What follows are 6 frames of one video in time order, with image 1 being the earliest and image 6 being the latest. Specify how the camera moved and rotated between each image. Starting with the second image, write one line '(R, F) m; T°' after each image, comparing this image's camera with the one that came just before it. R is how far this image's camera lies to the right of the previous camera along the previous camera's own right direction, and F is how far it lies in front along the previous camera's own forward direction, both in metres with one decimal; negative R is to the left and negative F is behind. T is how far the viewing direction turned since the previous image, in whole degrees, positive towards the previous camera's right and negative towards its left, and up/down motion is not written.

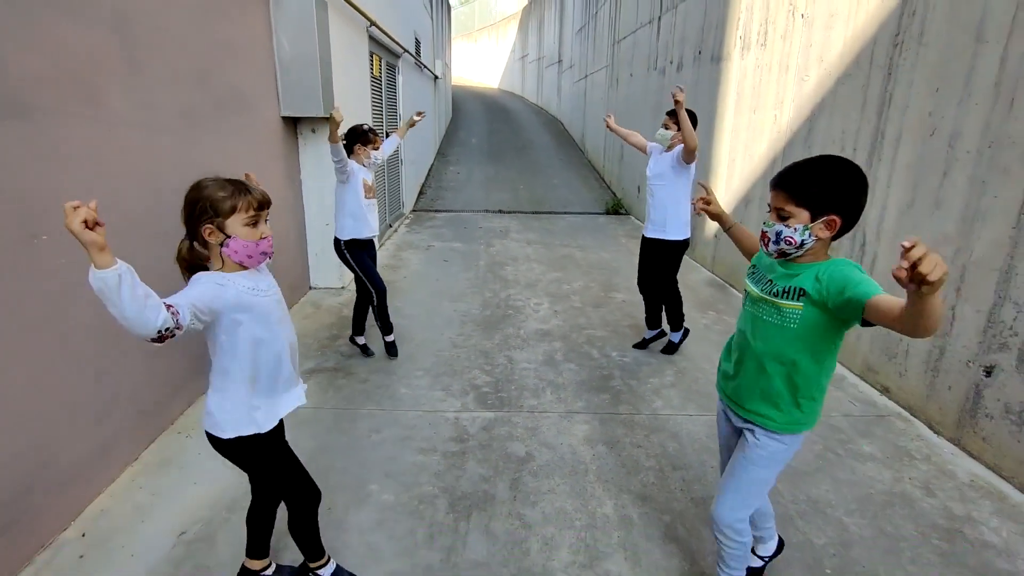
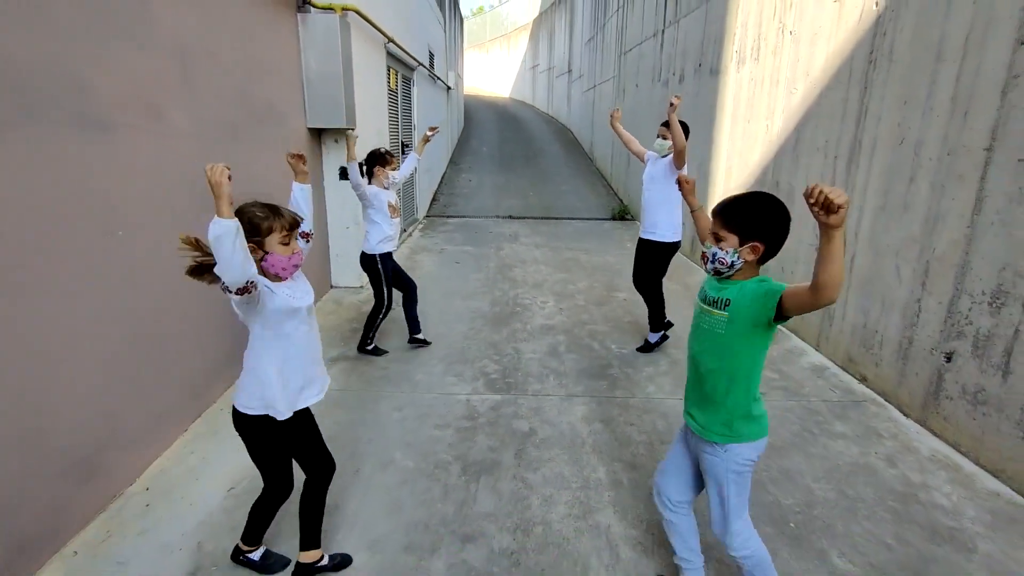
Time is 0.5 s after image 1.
(0.0, -0.3) m; -1°
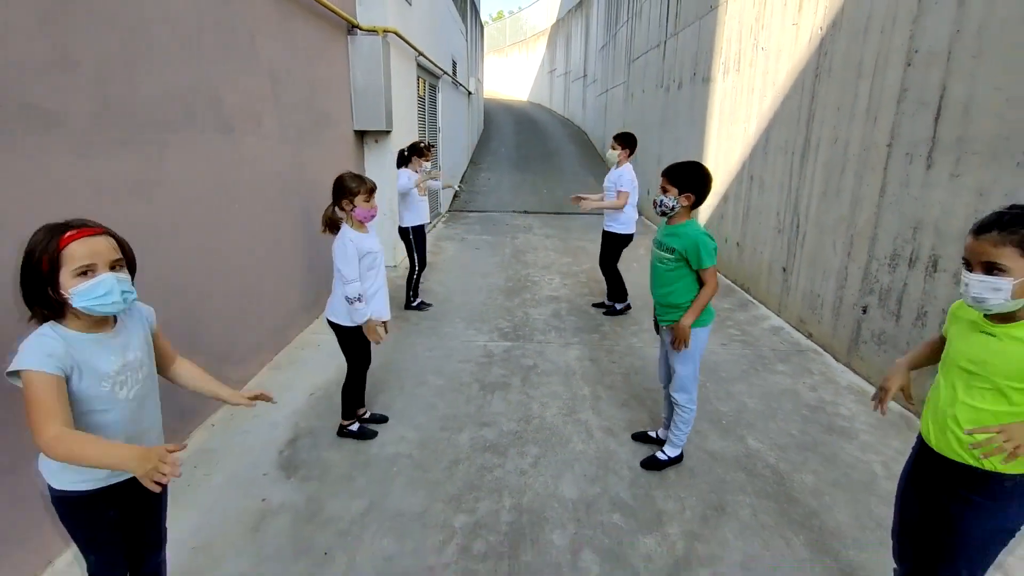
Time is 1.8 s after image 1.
(+0.1, -0.8) m; -2°
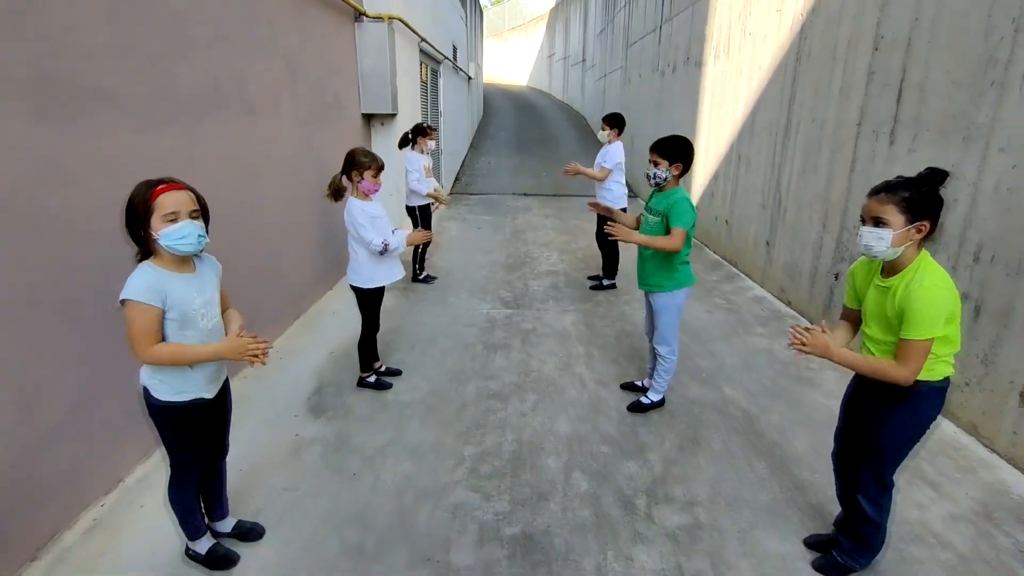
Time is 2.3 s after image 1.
(0.0, -0.3) m; 0°
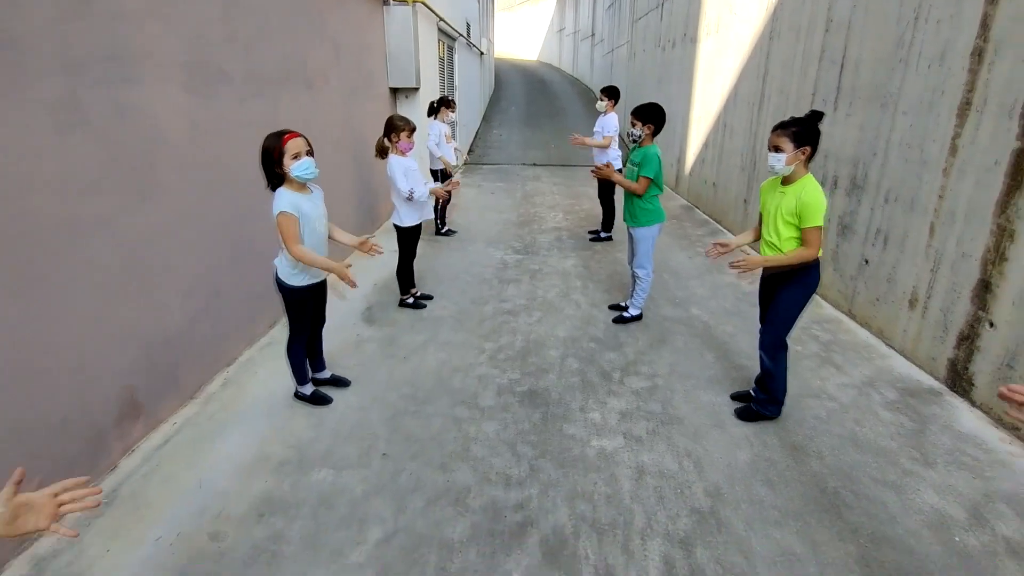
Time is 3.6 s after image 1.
(0.0, -0.8) m; -1°
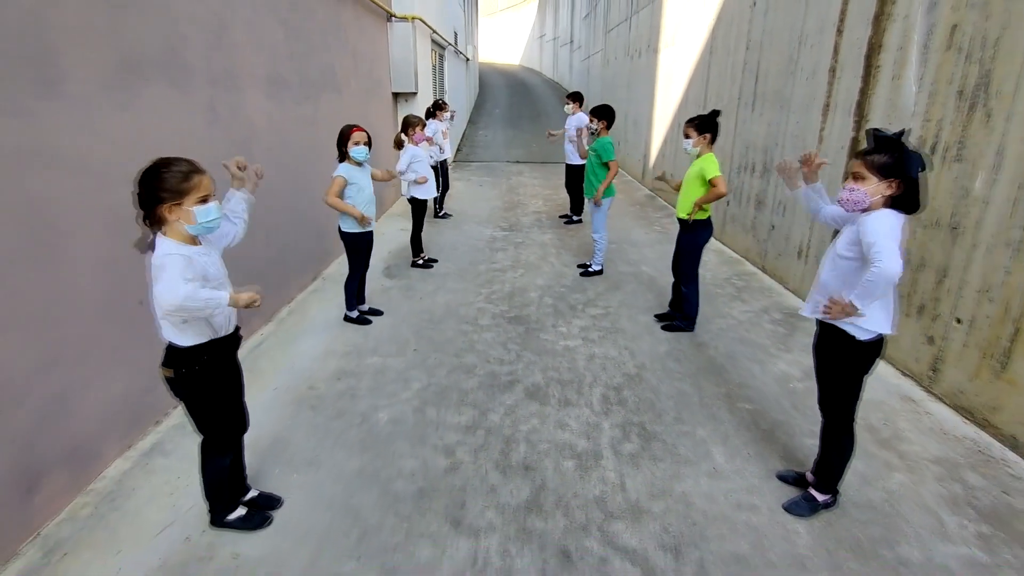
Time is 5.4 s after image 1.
(0.0, -1.0) m; +2°
